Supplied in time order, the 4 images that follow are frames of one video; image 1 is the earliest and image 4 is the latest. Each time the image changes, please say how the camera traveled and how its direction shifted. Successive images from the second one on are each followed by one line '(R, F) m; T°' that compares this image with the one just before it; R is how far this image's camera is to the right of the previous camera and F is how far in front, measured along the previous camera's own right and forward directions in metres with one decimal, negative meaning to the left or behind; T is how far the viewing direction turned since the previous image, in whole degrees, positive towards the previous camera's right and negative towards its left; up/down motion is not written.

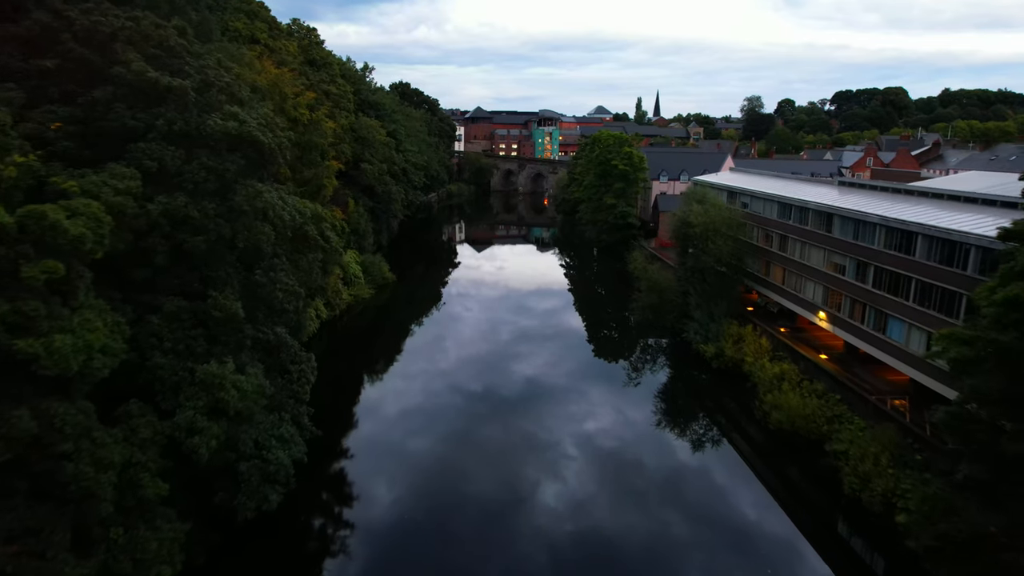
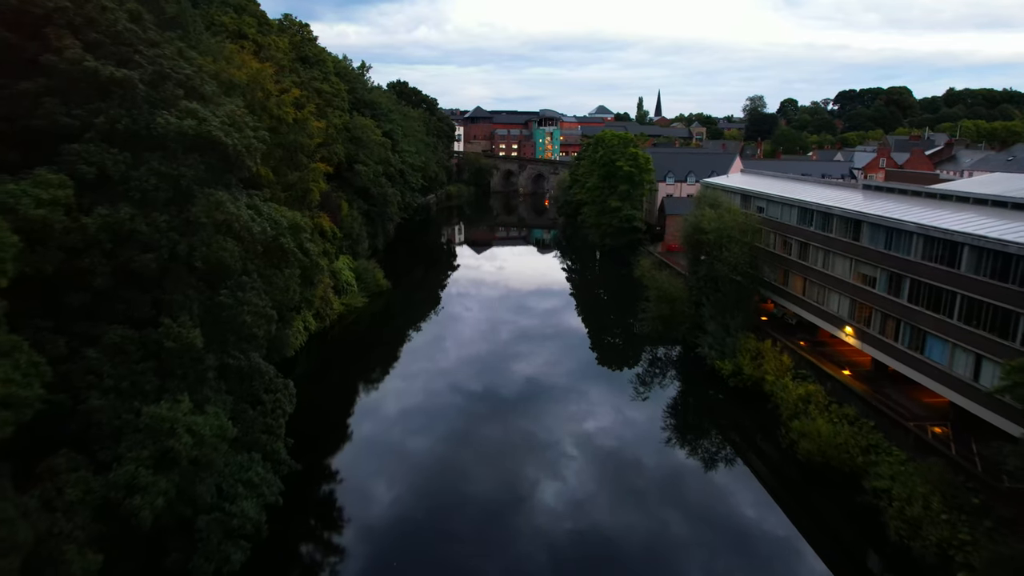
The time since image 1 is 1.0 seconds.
(0.0, +1.6) m; 0°
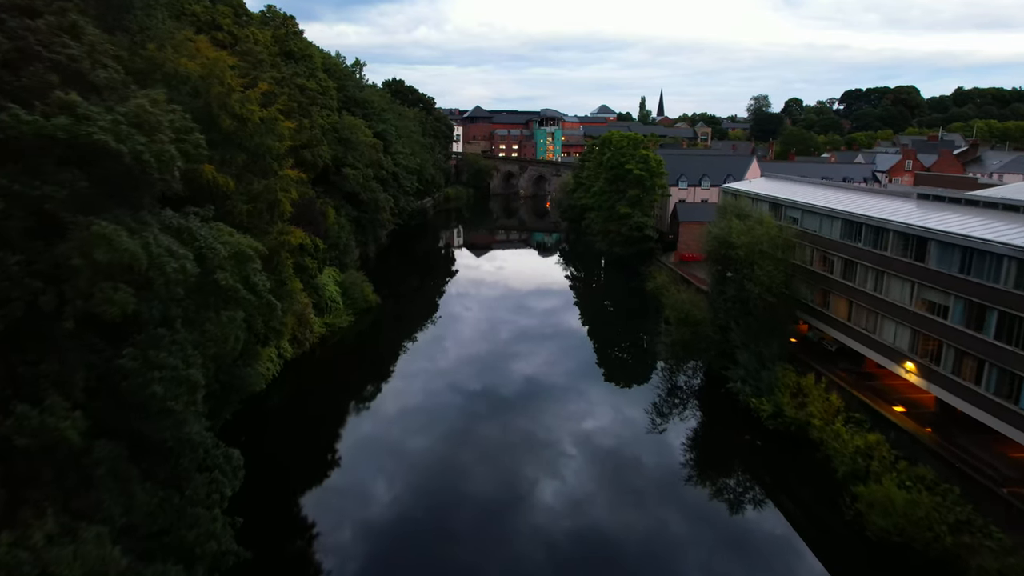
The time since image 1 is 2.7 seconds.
(-0.1, +2.9) m; 0°
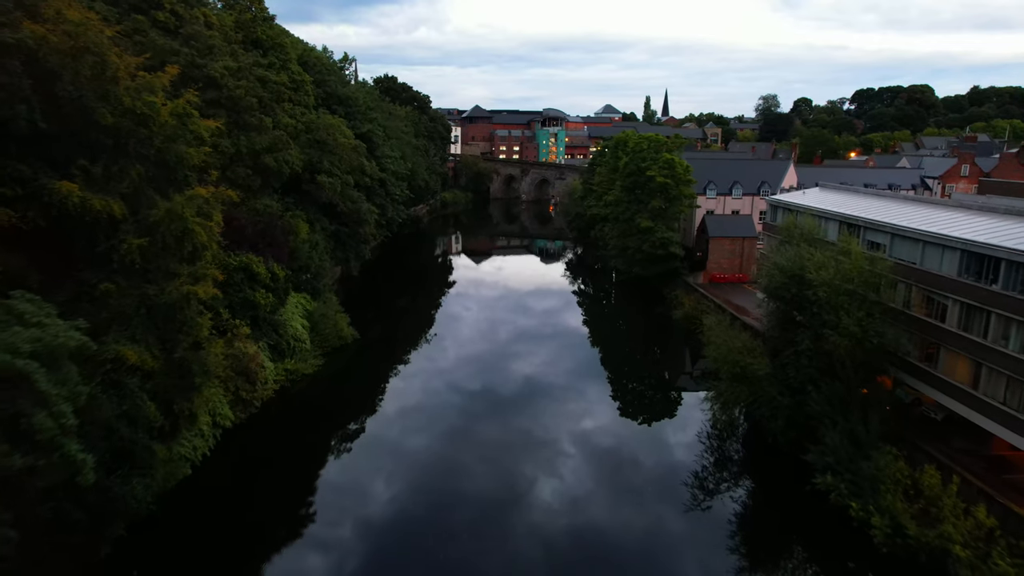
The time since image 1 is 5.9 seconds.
(-0.2, +5.2) m; 0°
